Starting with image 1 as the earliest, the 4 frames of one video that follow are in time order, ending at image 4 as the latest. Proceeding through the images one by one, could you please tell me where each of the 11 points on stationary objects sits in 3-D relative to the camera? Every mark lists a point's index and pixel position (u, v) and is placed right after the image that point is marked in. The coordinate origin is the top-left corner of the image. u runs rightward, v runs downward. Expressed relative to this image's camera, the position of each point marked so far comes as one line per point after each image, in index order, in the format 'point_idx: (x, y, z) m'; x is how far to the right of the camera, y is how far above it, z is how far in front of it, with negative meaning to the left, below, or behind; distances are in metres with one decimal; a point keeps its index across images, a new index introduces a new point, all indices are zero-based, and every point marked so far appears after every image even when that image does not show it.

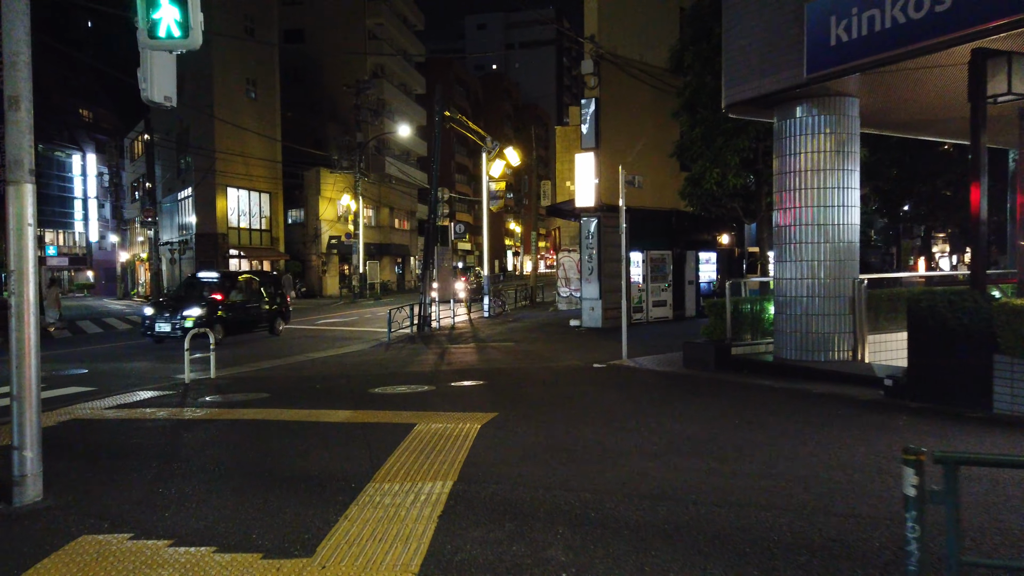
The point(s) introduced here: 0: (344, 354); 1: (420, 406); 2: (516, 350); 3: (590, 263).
0: (-3.6, -1.5, +16.0) m
1: (-1.2, -1.5, +9.5) m
2: (0.0, -1.3, +16.2) m
3: (+2.0, +0.7, +19.5) m
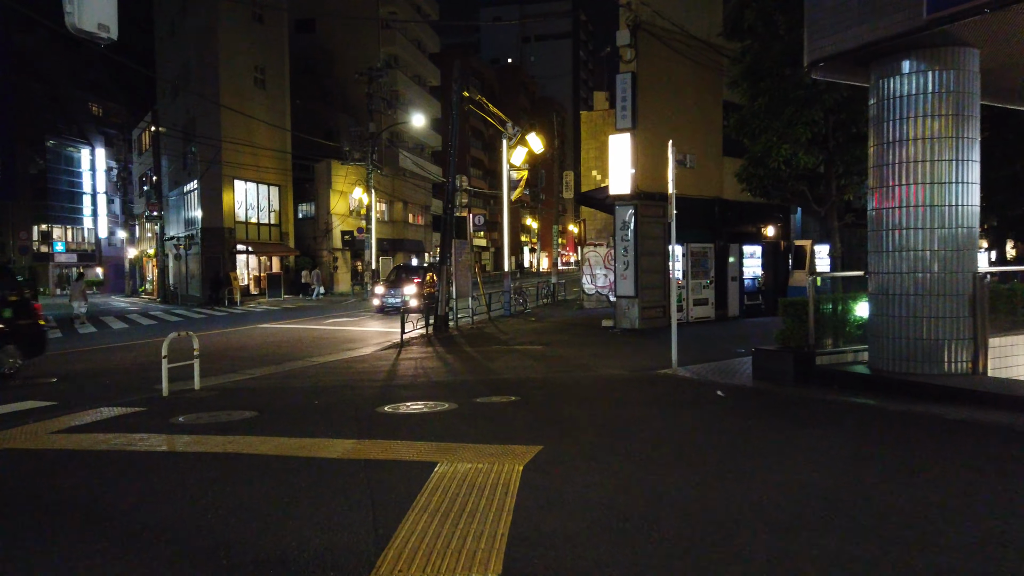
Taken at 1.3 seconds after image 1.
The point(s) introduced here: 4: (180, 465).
0: (-3.1, -1.4, +14.1) m
1: (-0.7, -1.5, +7.6) m
2: (+0.6, -1.3, +14.3) m
3: (+2.7, +0.7, +17.5) m
4: (-2.9, -1.5, +6.4) m
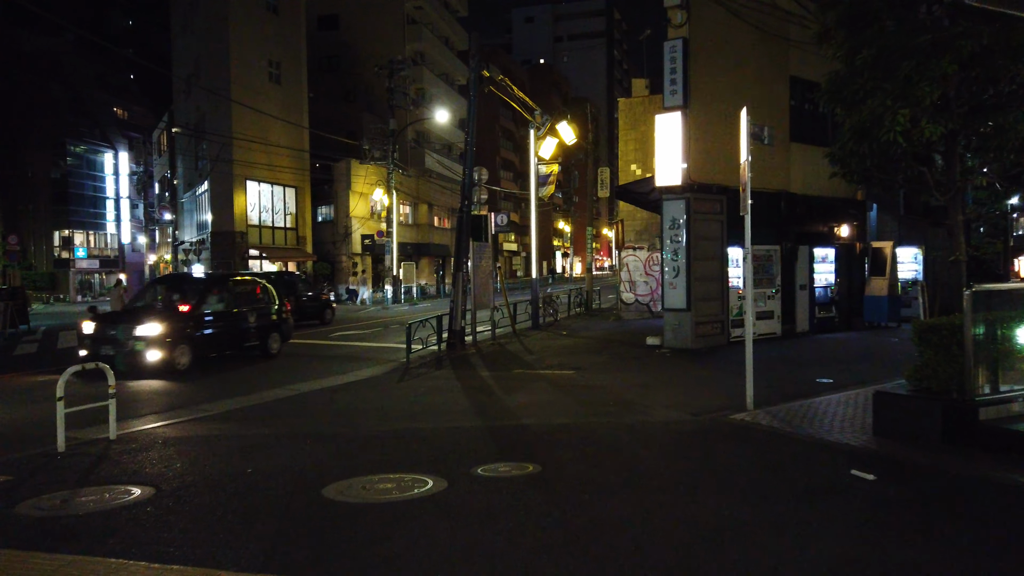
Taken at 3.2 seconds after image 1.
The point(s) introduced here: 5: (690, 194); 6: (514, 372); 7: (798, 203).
0: (-2.7, -1.6, +11.3) m
1: (-0.6, -1.6, +4.7) m
2: (+1.0, -1.5, +11.3) m
3: (+3.2, +0.5, +14.5) m
4: (-2.8, -1.7, +3.6) m
5: (+3.5, +1.8, +14.4) m
6: (0.0, -1.5, +13.4) m
7: (+6.5, +1.9, +16.9) m
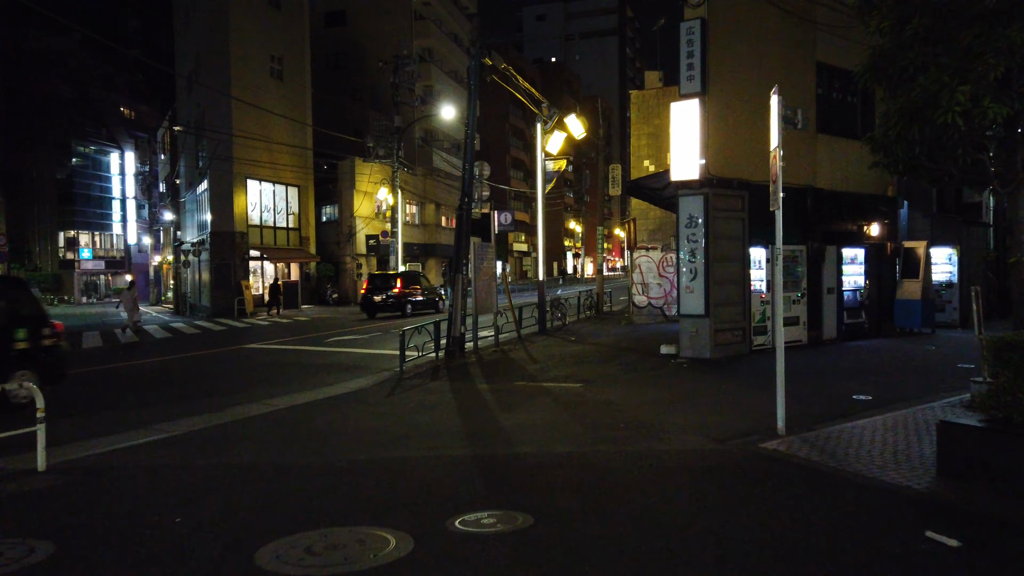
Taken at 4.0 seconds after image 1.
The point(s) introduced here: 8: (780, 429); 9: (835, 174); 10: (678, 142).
0: (-2.7, -1.7, +10.1) m
1: (-0.8, -1.7, +3.5) m
2: (+1.0, -1.6, +10.1) m
3: (+3.2, +0.4, +13.2) m
4: (-3.0, -1.7, +2.4) m
5: (+3.5, +1.7, +13.2) m
6: (+0.1, -1.6, +12.2) m
7: (+6.6, +1.9, +15.6) m
8: (+2.9, -1.5, +7.8) m
9: (+6.9, +2.5, +15.9) m
10: (+2.9, +2.6, +13.1) m
